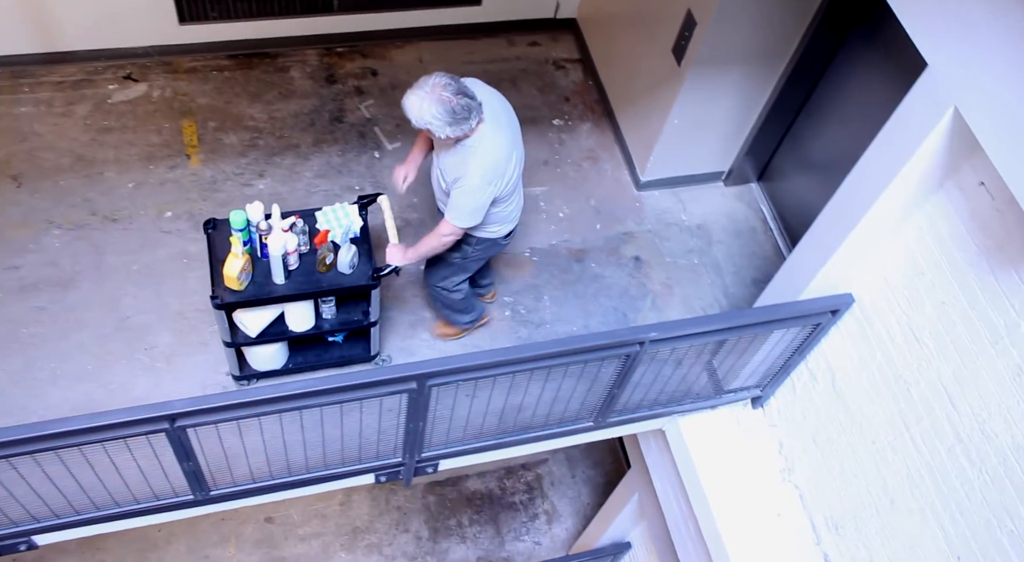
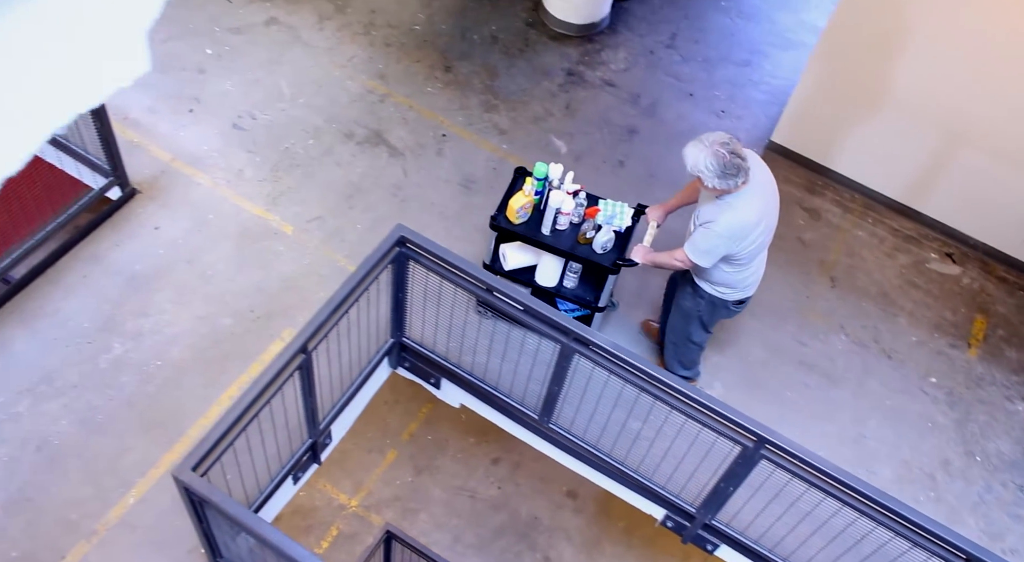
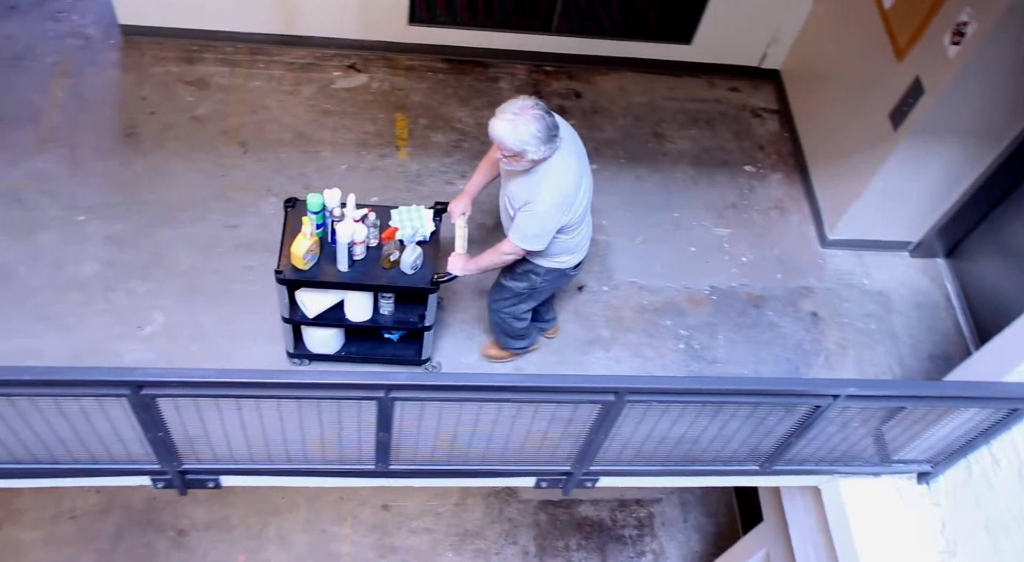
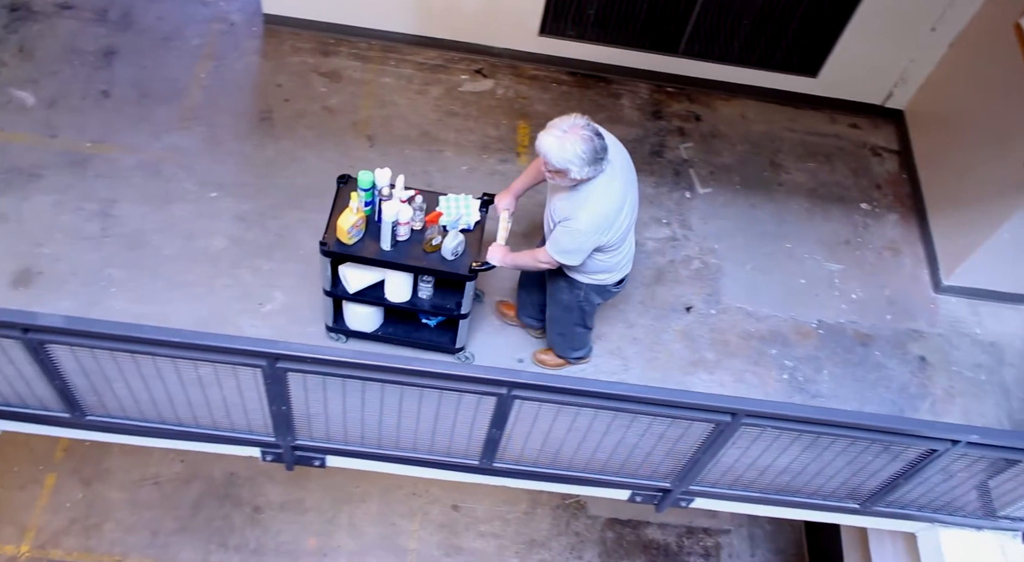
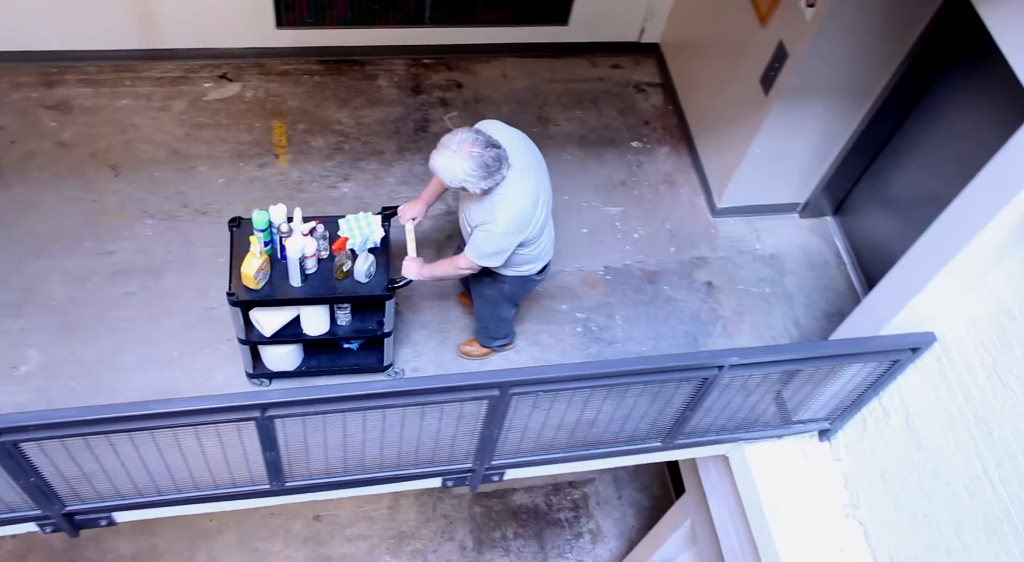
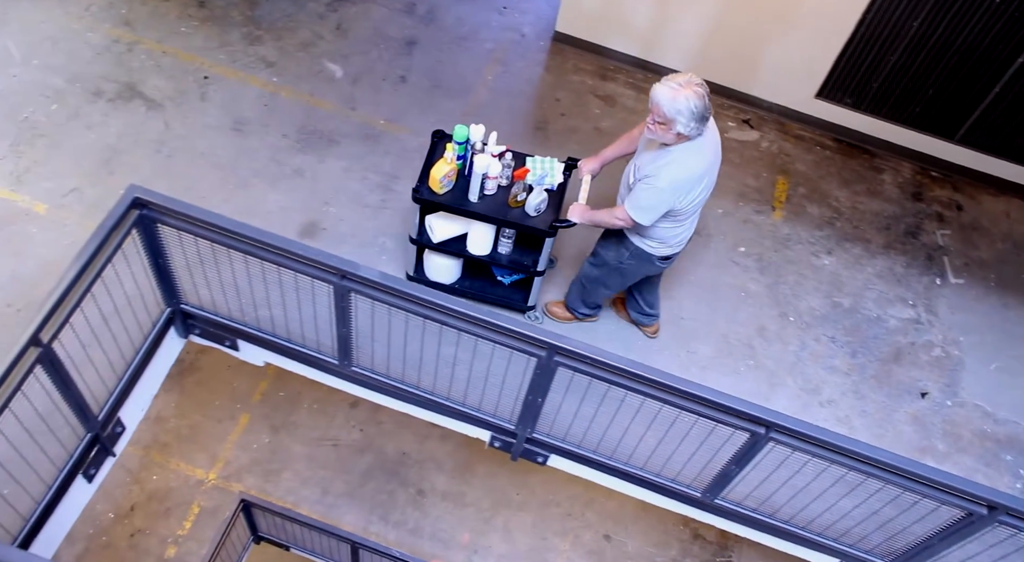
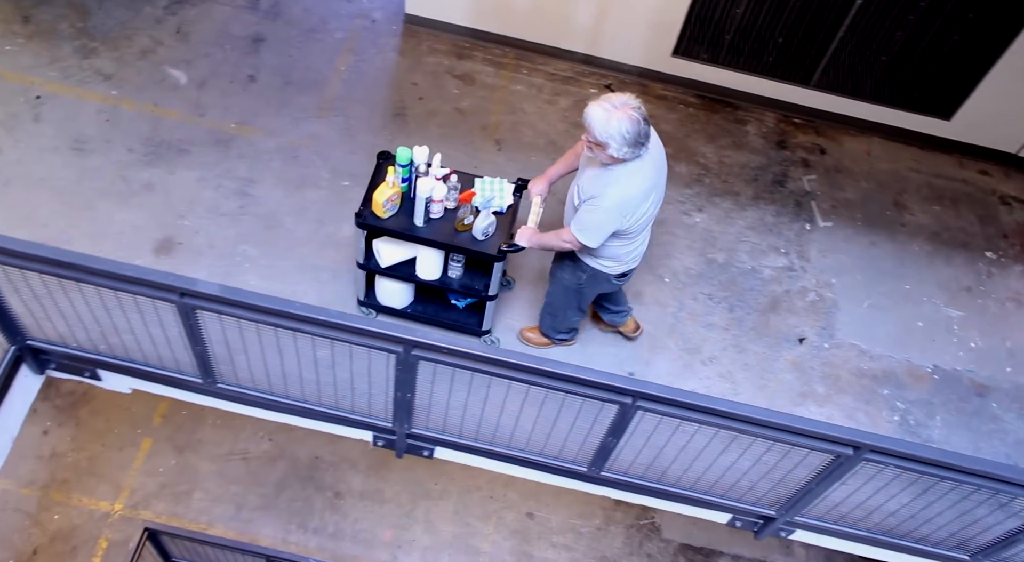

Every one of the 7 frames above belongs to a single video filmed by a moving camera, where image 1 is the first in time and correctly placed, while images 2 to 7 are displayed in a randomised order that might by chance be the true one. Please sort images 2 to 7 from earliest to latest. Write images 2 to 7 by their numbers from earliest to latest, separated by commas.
5, 3, 4, 7, 6, 2
